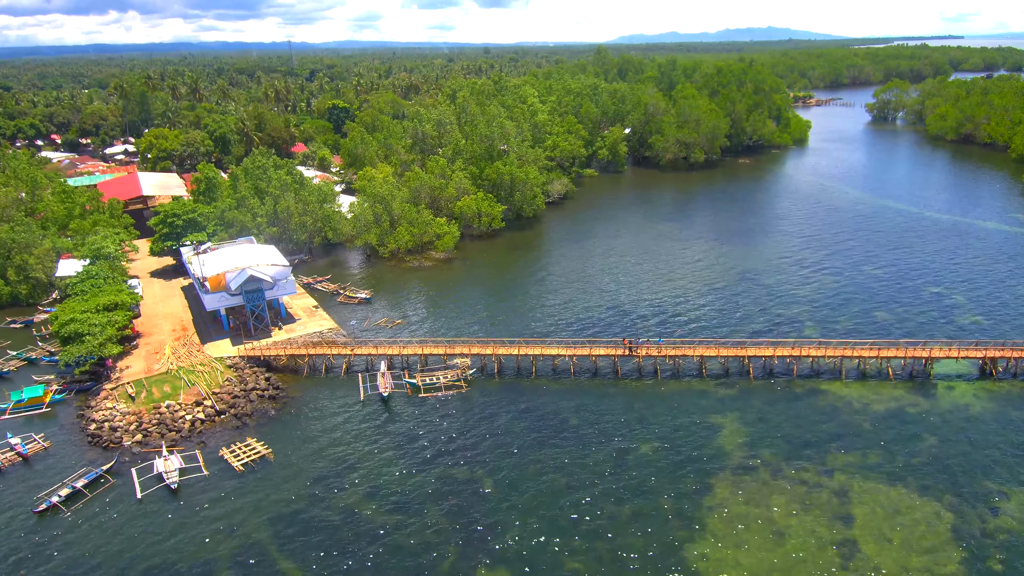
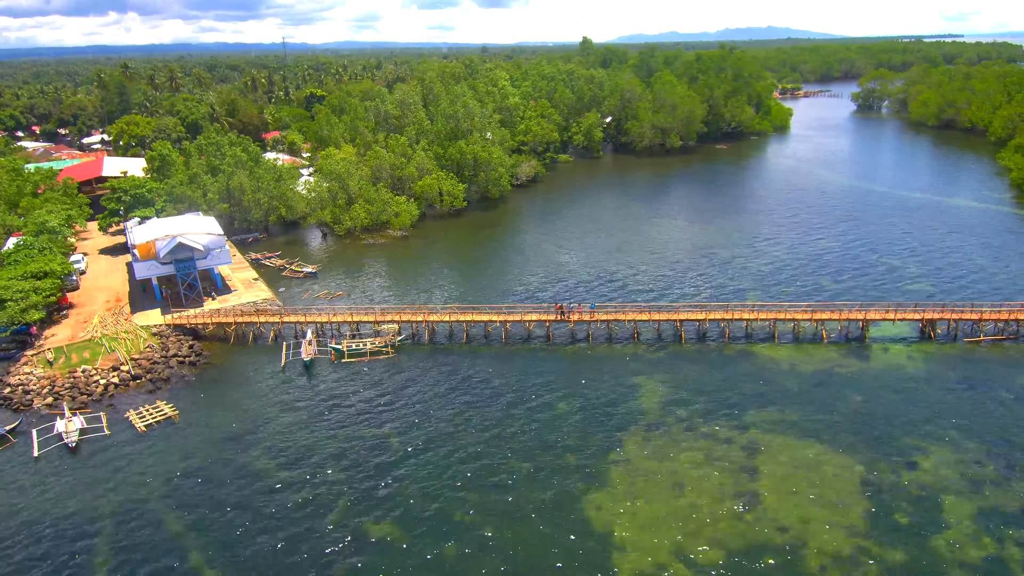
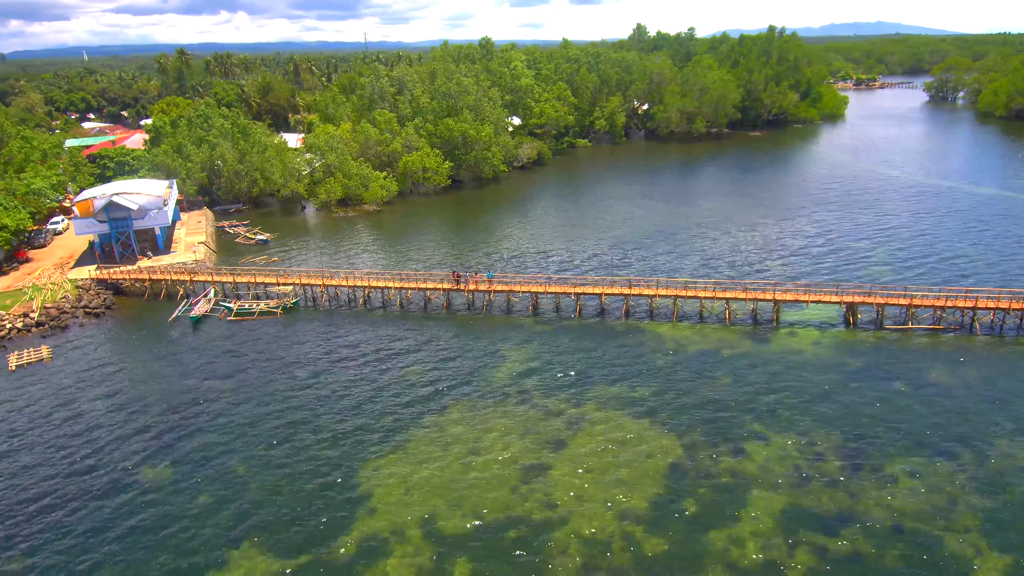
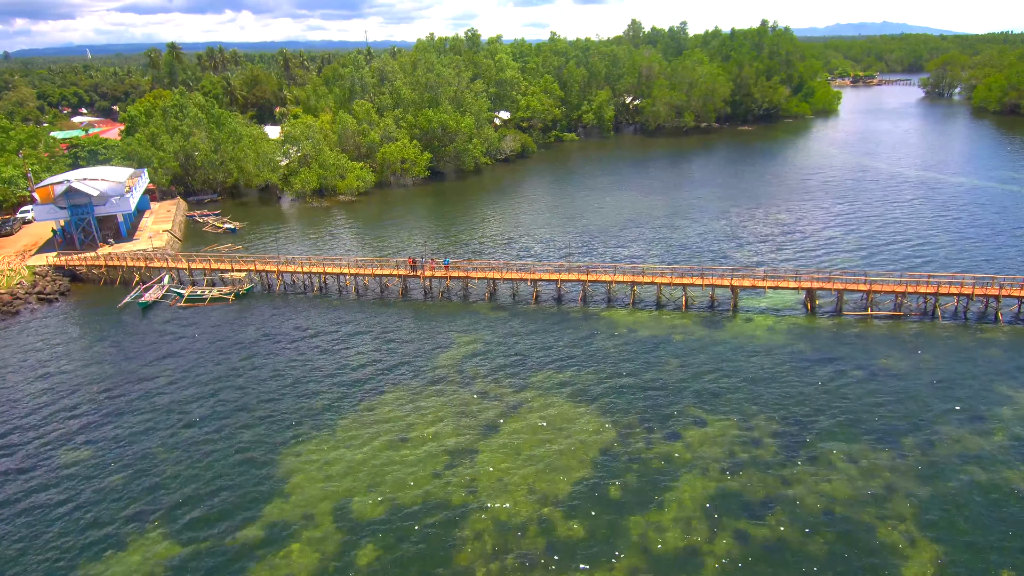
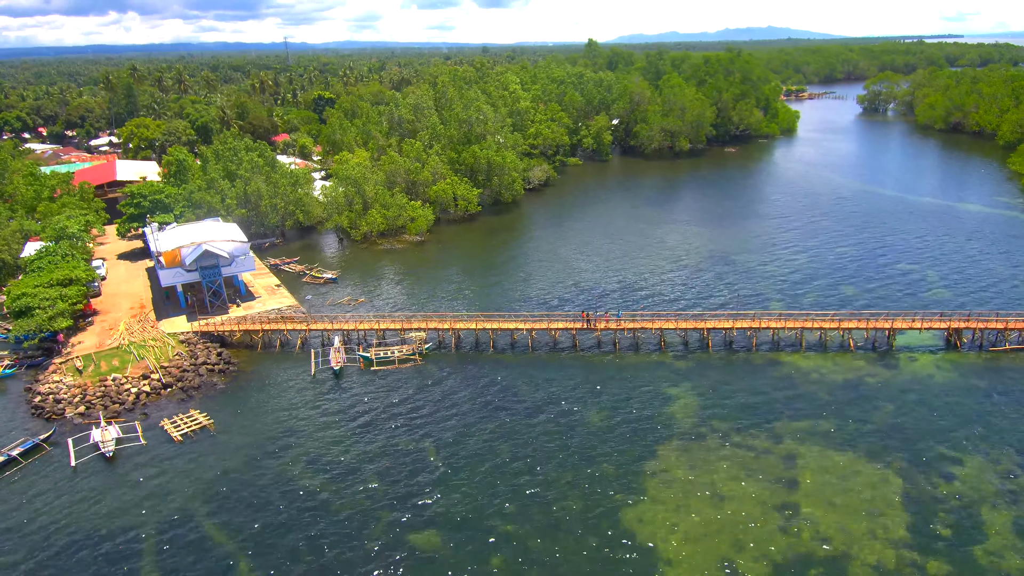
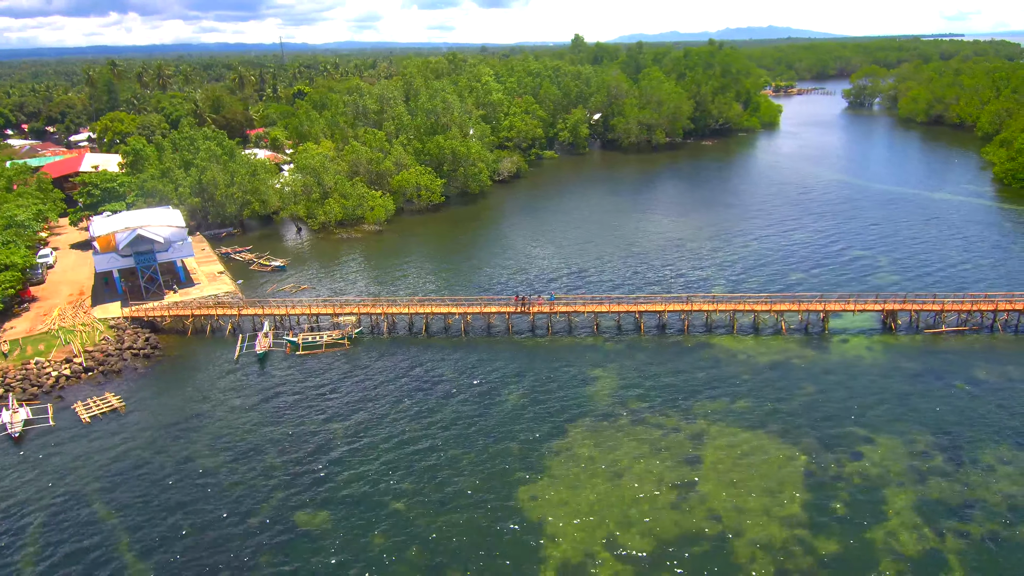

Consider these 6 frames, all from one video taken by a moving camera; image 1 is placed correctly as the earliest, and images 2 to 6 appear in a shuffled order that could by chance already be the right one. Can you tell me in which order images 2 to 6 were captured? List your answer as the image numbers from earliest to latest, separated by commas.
5, 2, 6, 3, 4
